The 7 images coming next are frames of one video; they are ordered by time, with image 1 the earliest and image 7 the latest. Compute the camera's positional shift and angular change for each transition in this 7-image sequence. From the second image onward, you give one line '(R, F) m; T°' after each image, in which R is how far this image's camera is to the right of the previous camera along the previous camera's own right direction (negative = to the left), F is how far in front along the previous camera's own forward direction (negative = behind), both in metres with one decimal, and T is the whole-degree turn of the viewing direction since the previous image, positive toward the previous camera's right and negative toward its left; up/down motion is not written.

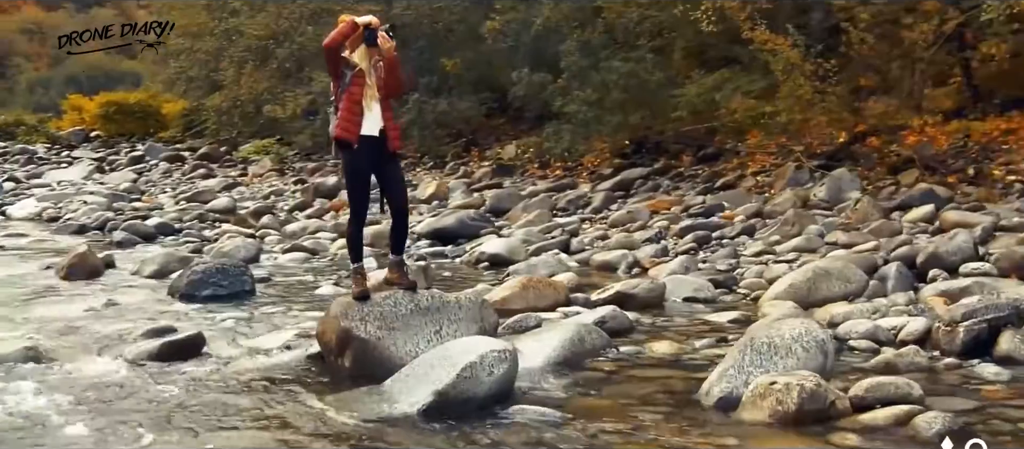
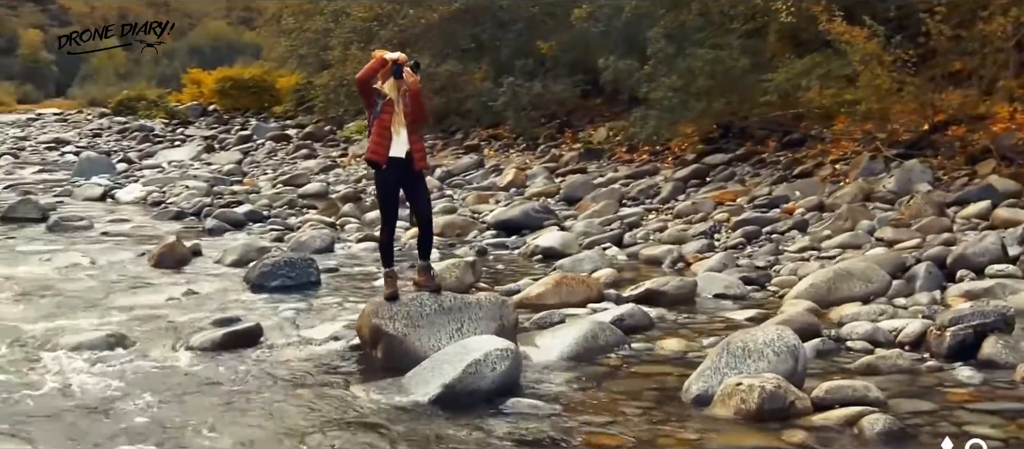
(+0.4, -0.5) m; -5°
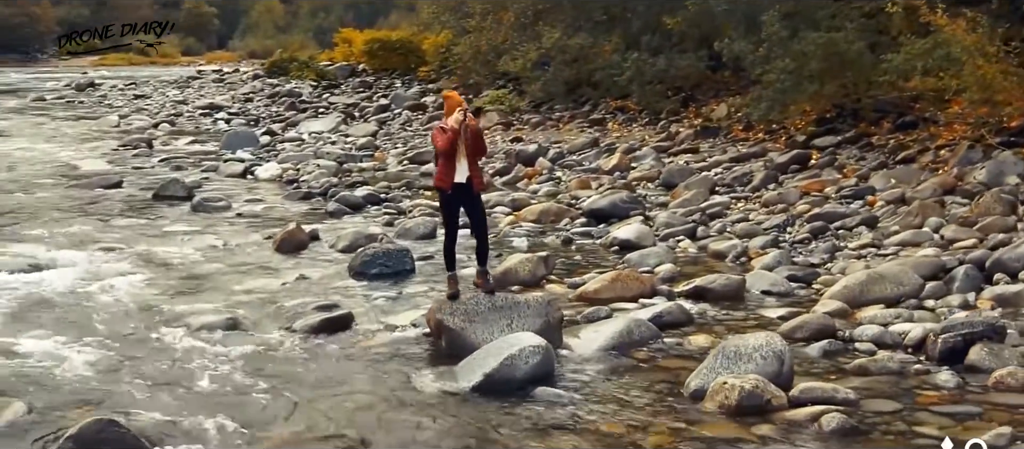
(+0.5, -0.9) m; -7°
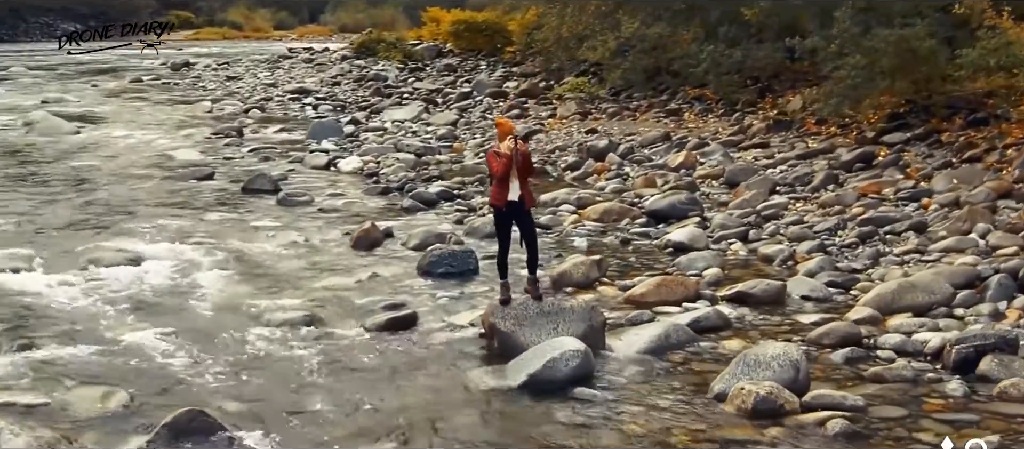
(+0.2, -0.6) m; -4°
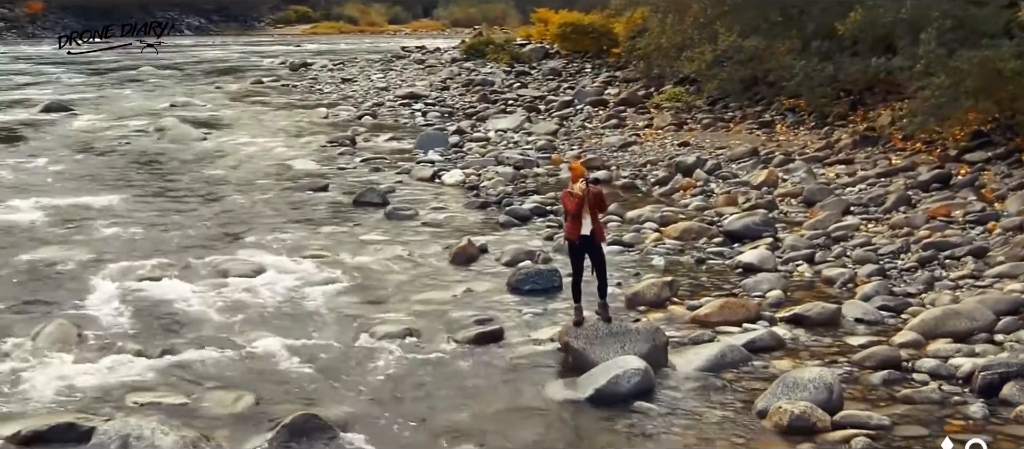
(+0.2, -0.9) m; -5°
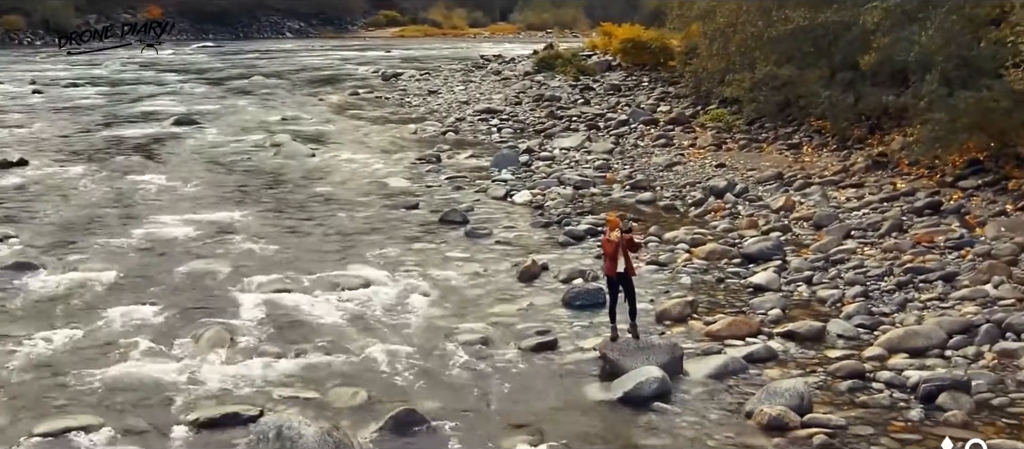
(+0.2, -2.1) m; -3°
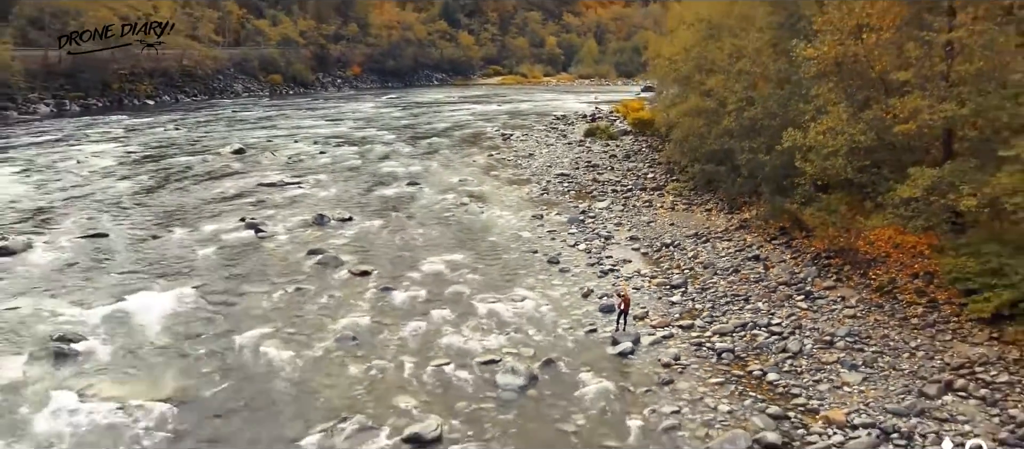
(-0.5, -16.7) m; -2°
